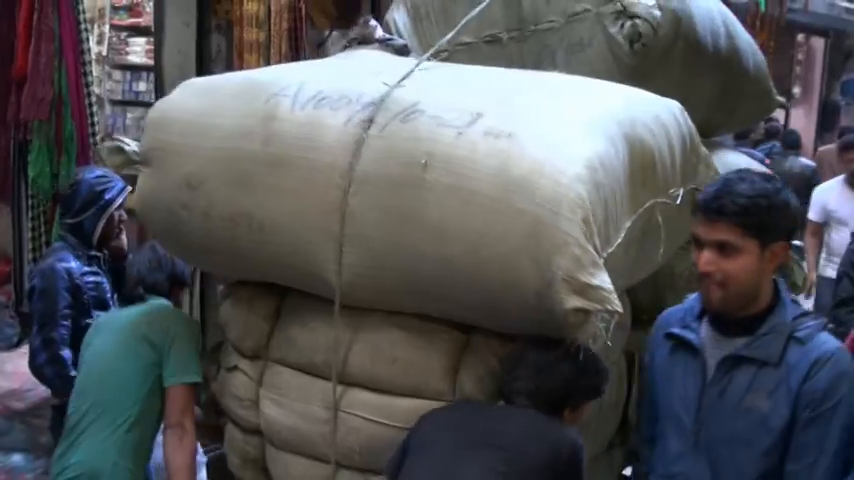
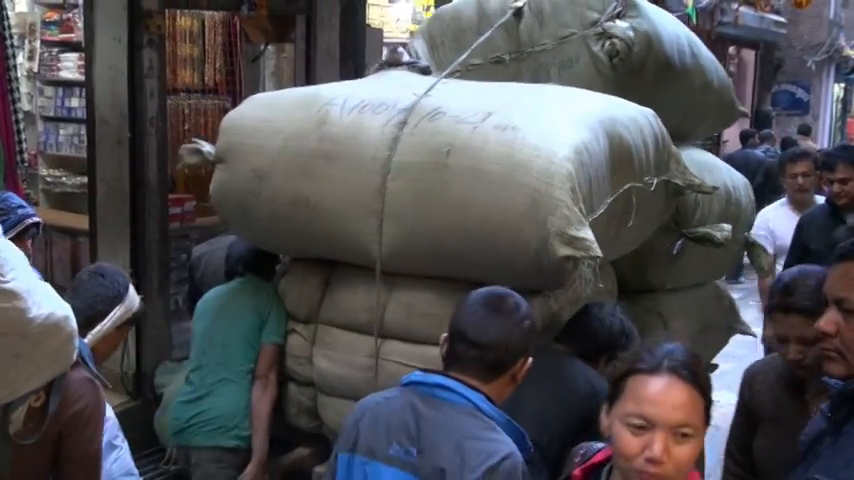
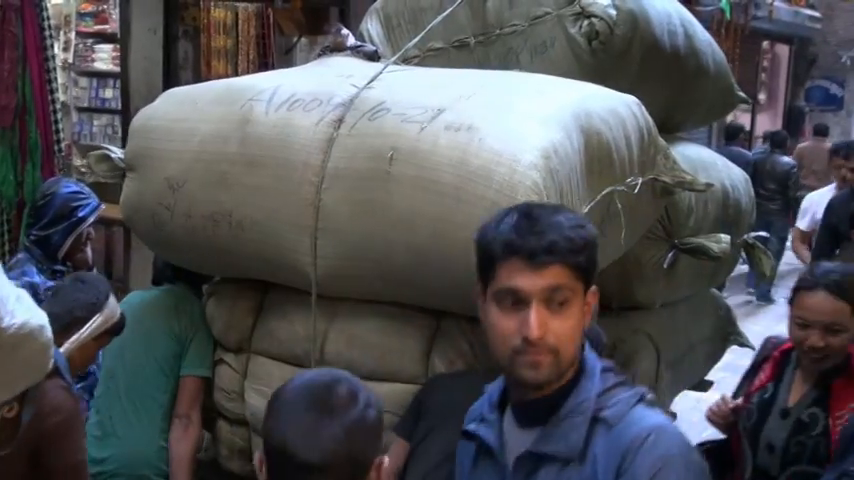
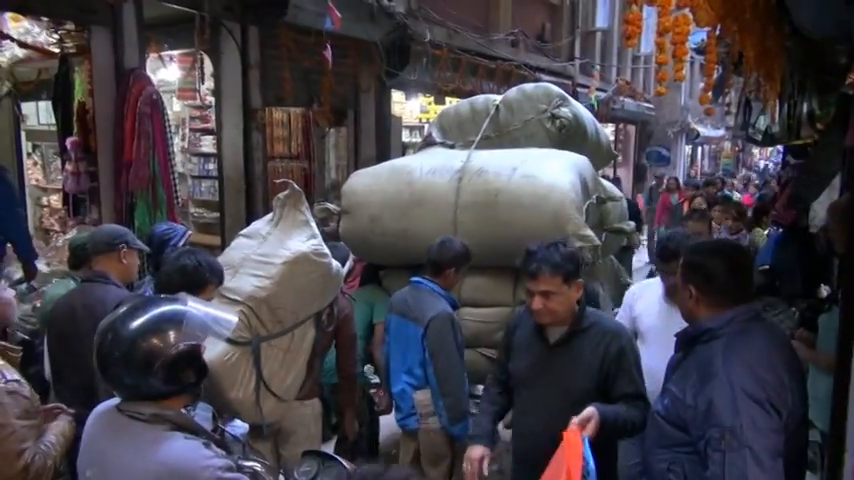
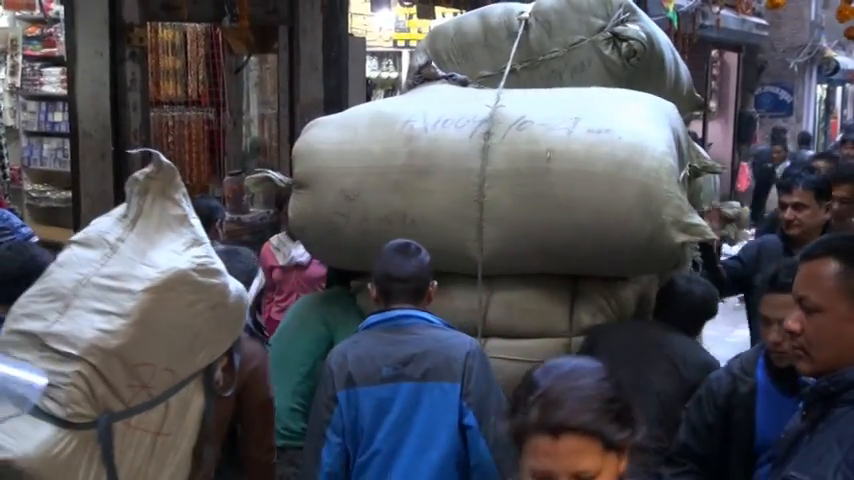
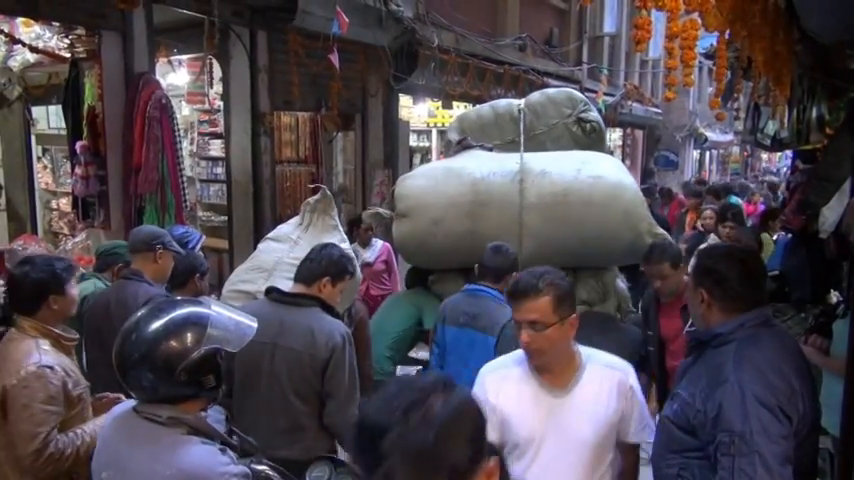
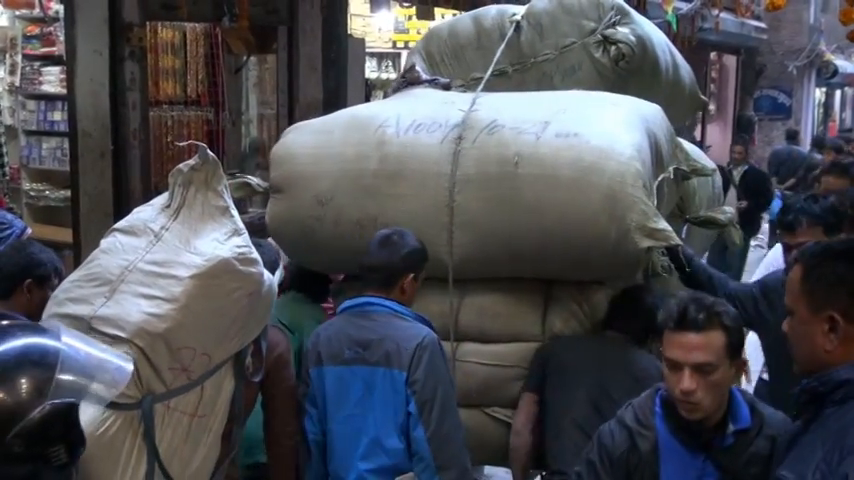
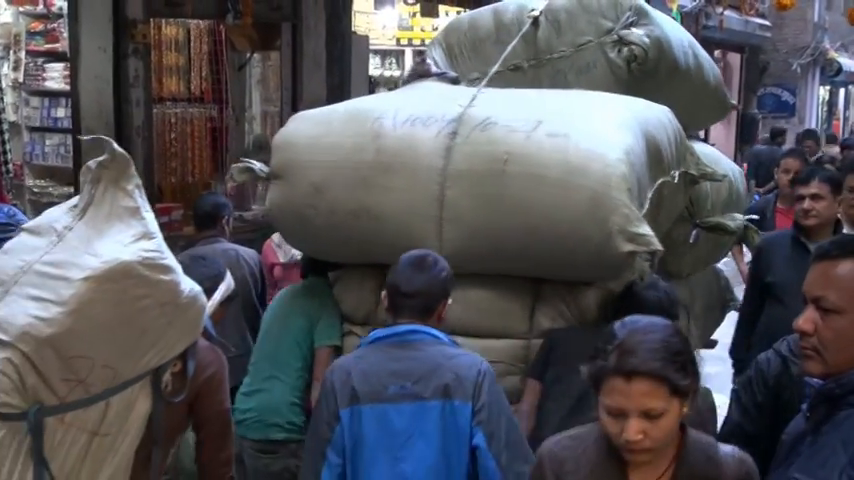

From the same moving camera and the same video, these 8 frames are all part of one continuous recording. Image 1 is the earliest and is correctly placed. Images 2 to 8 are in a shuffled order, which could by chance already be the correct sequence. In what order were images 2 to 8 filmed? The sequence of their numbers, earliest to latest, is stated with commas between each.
3, 2, 8, 5, 7, 4, 6
